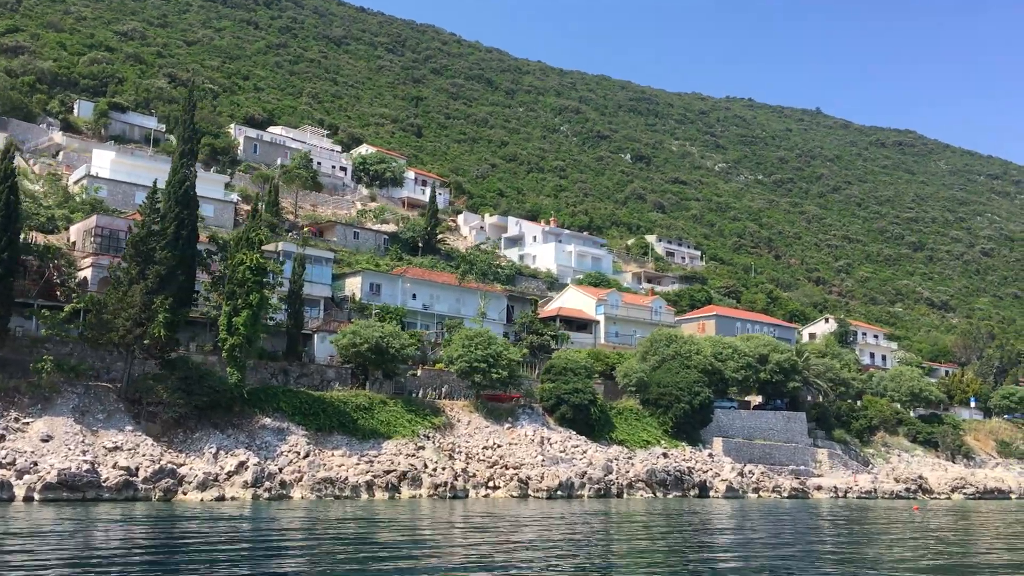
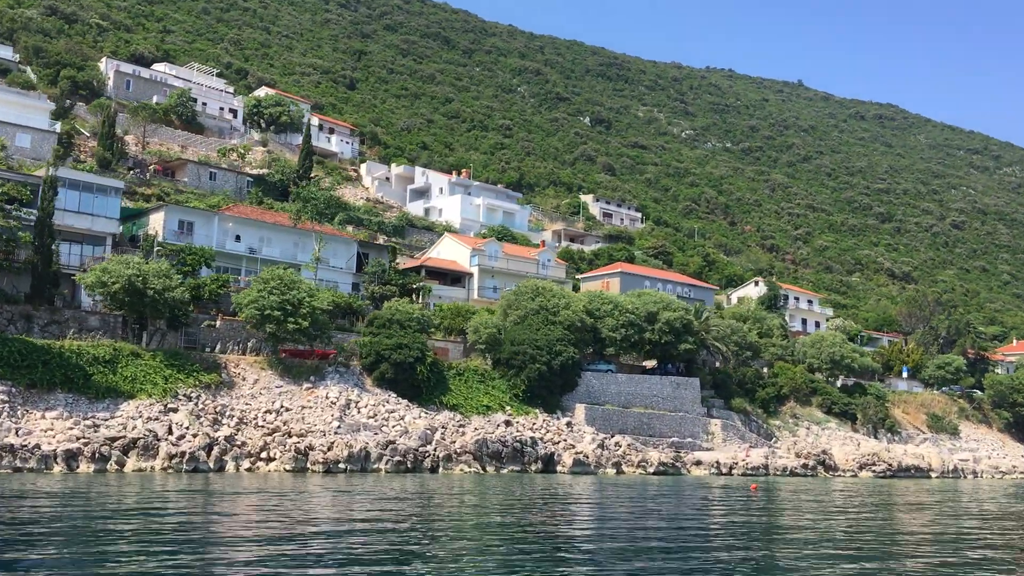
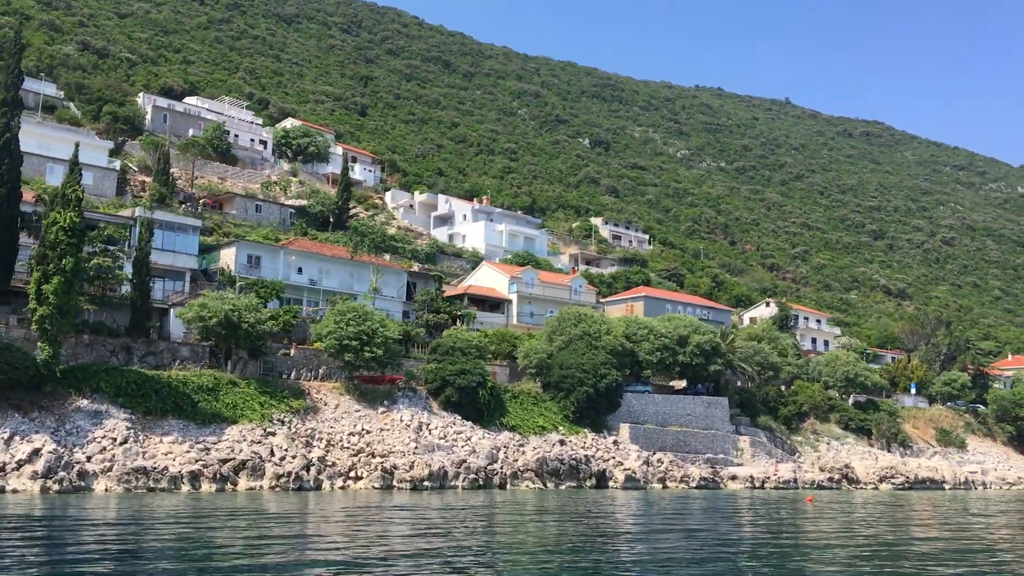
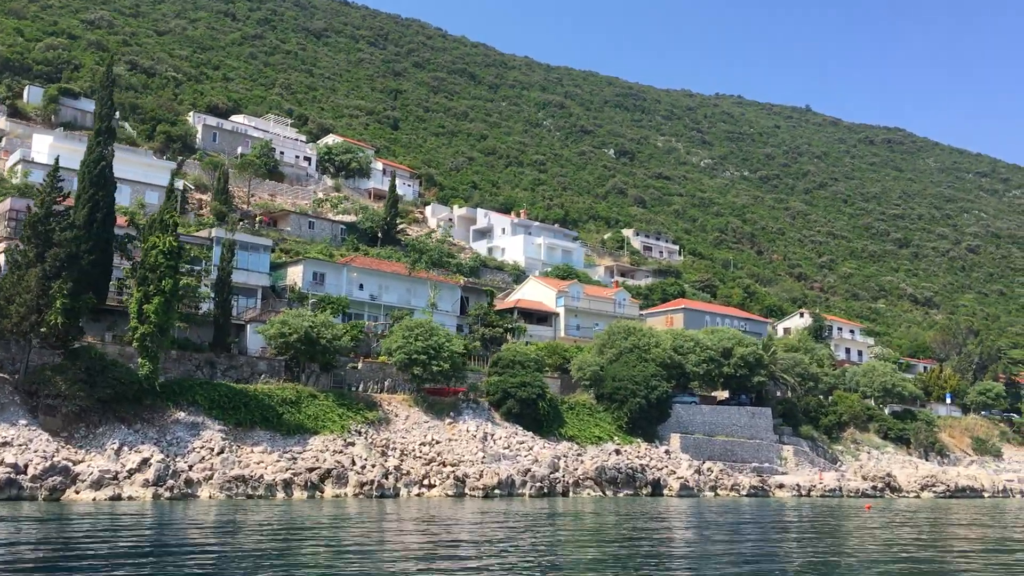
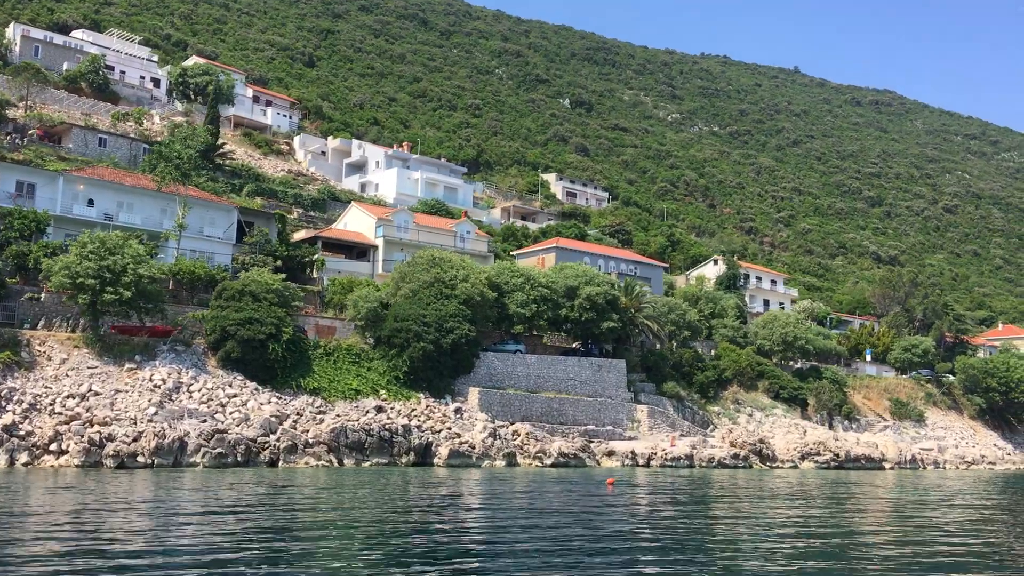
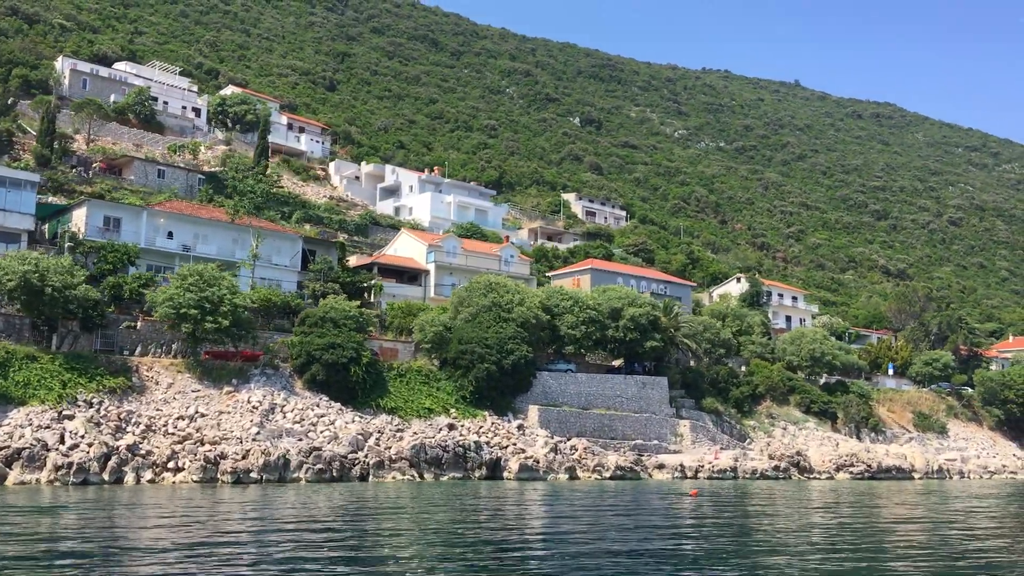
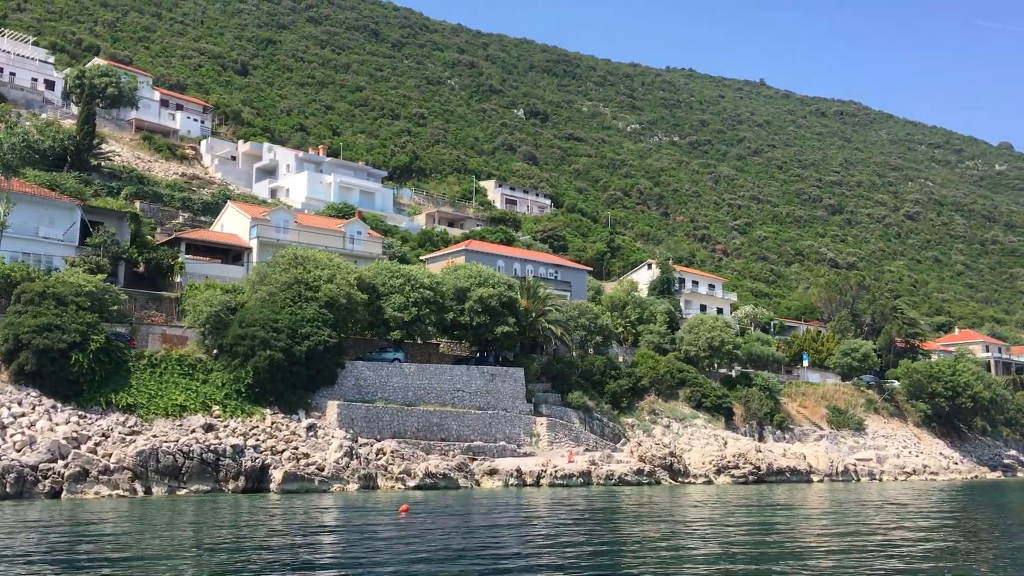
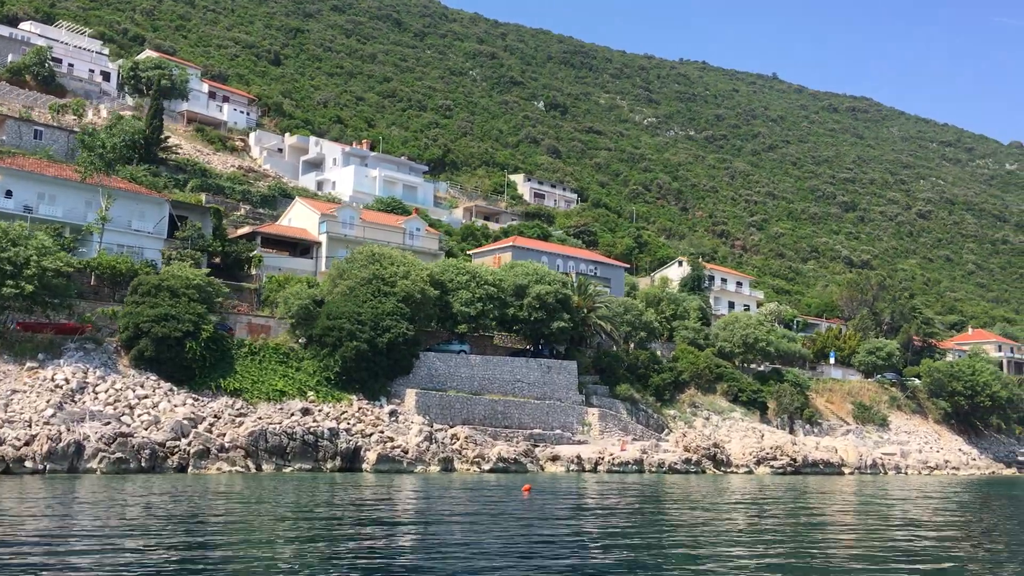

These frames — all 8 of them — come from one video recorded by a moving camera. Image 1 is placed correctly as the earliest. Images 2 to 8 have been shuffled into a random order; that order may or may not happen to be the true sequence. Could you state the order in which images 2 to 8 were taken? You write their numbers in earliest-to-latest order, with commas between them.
4, 3, 2, 6, 5, 8, 7
